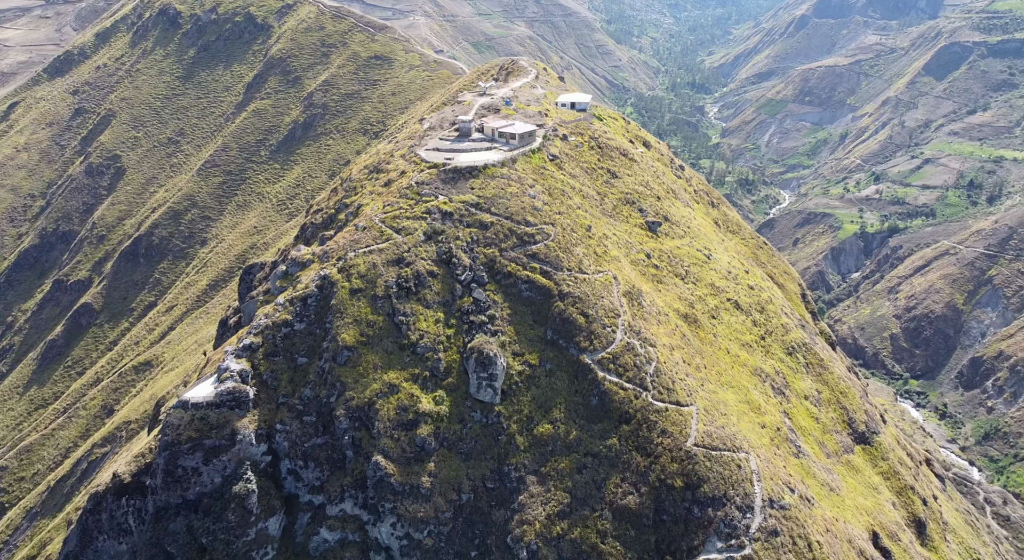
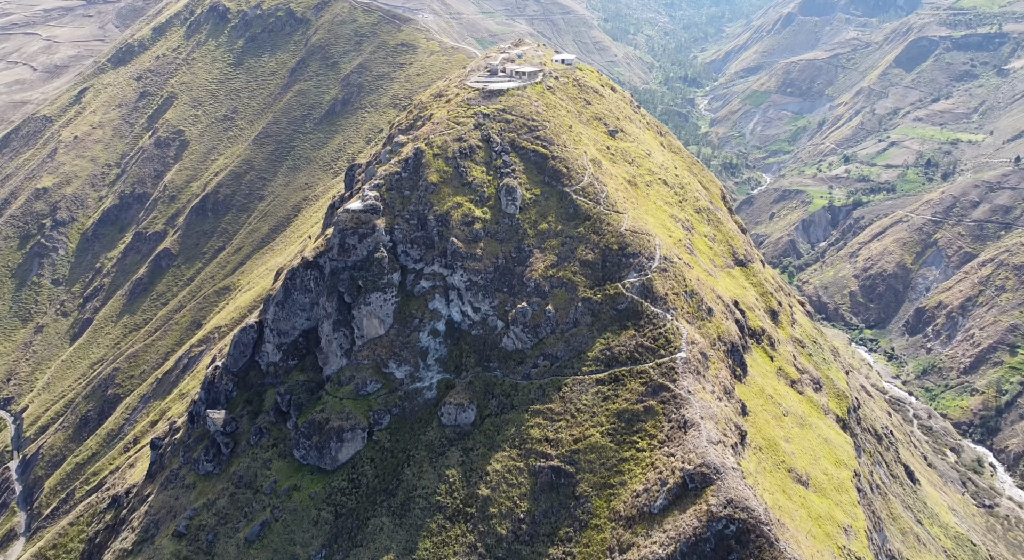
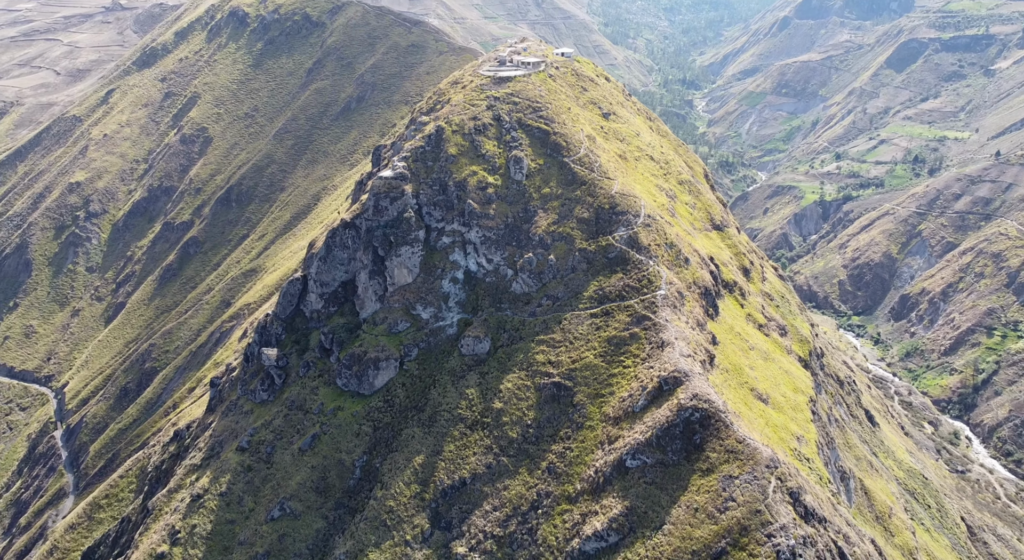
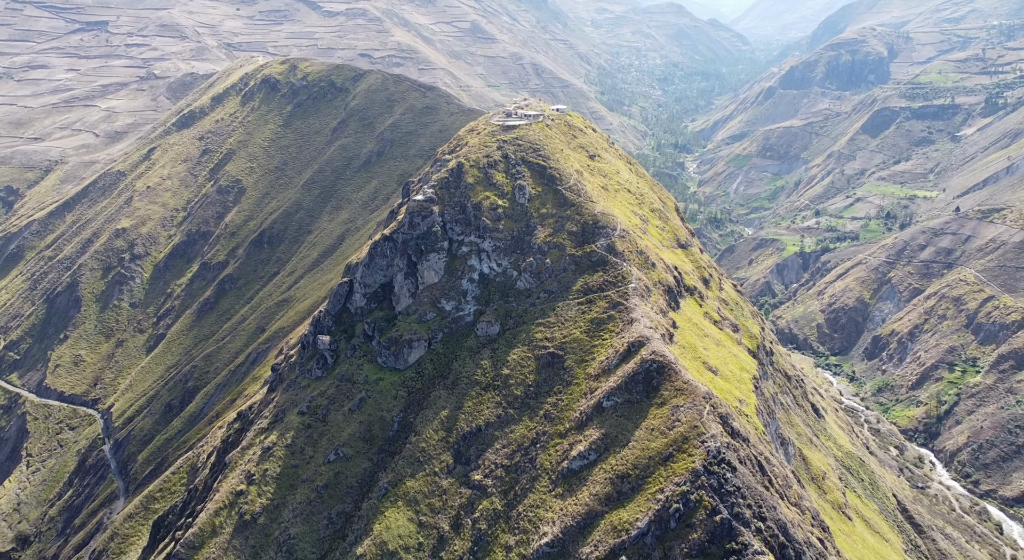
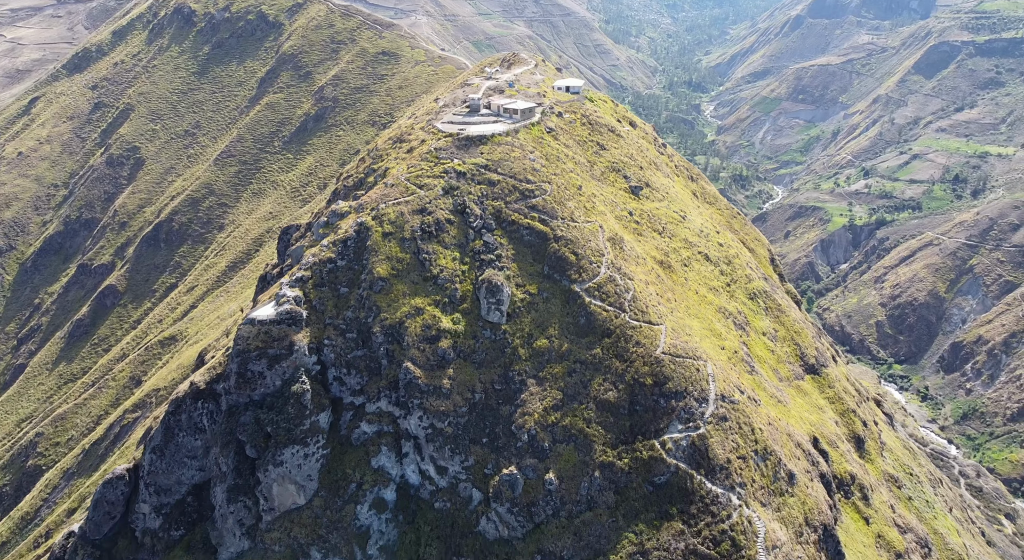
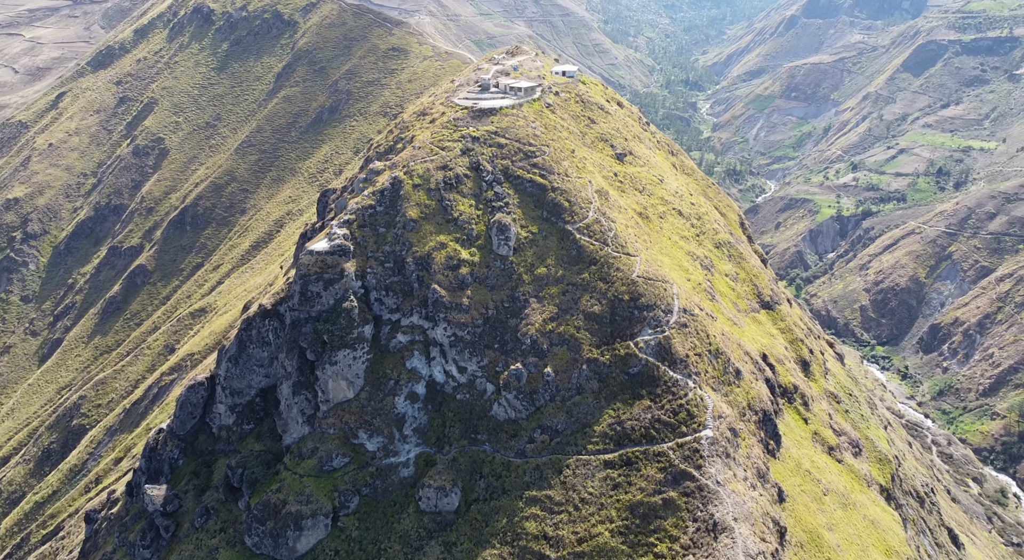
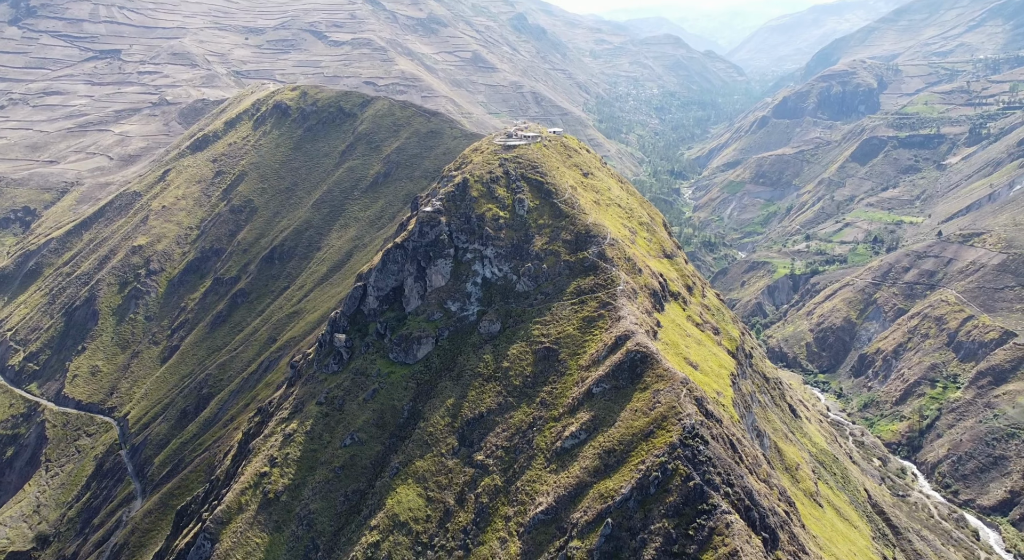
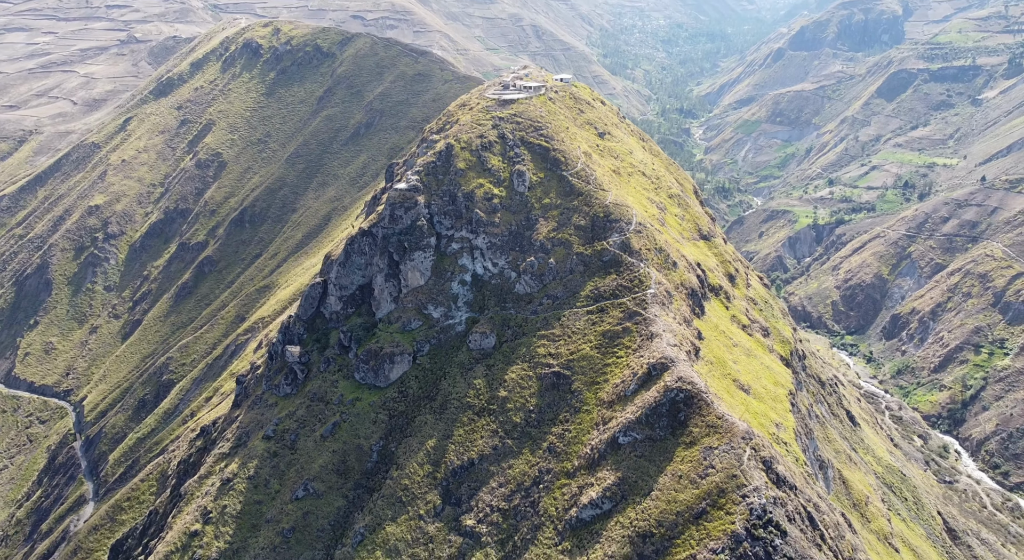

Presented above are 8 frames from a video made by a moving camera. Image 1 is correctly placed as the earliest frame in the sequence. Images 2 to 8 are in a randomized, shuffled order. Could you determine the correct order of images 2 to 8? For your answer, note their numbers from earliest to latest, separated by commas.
5, 6, 2, 3, 8, 4, 7
